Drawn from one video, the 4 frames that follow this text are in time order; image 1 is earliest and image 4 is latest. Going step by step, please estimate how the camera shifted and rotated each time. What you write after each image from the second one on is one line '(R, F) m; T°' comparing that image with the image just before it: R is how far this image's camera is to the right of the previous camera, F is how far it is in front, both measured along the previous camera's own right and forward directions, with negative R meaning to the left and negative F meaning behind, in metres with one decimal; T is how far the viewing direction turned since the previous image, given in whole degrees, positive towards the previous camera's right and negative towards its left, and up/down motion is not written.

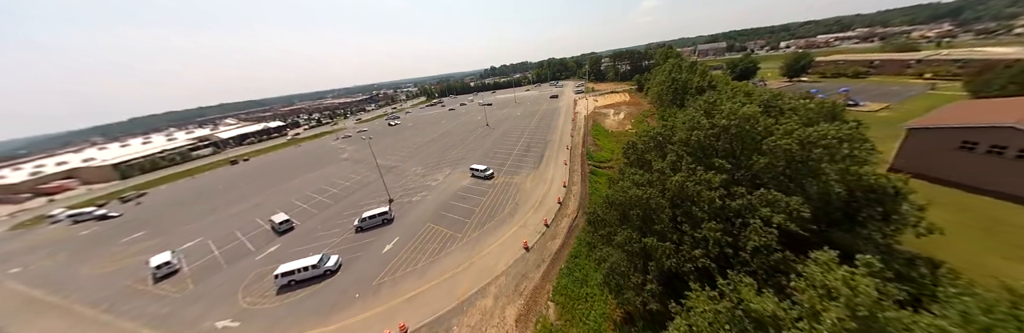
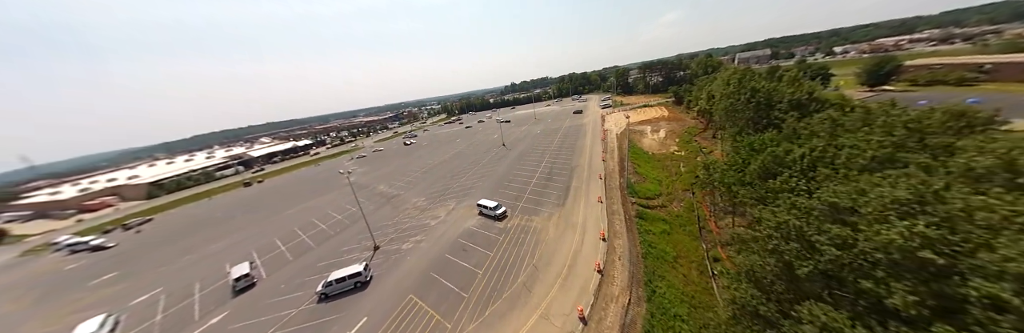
(+0.1, +5.2) m; -6°
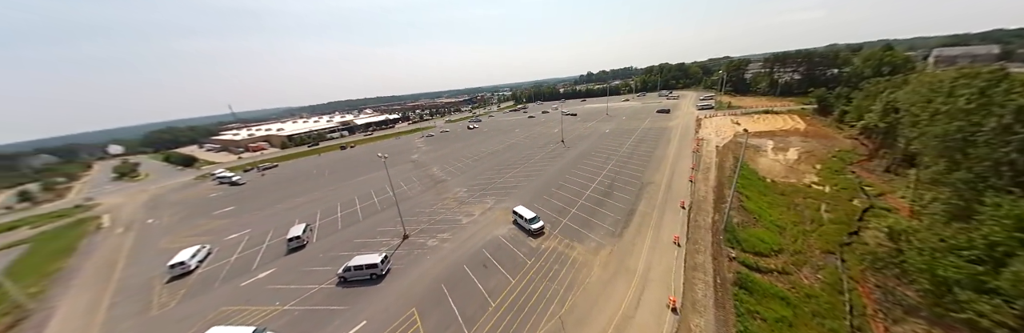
(+0.7, +3.6) m; -16°
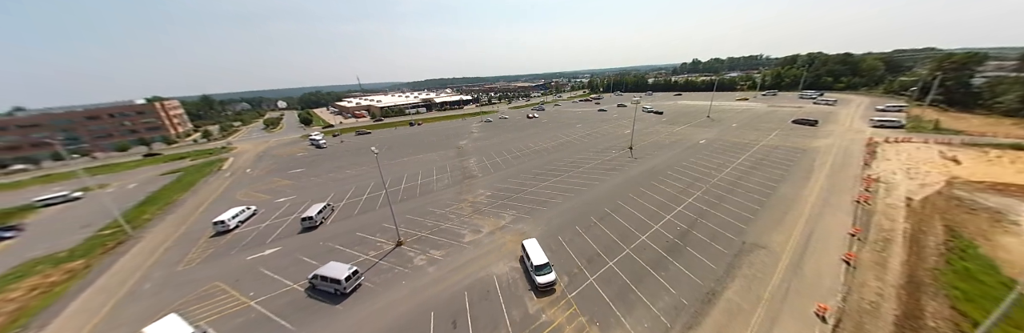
(+2.5, +5.1) m; -17°
